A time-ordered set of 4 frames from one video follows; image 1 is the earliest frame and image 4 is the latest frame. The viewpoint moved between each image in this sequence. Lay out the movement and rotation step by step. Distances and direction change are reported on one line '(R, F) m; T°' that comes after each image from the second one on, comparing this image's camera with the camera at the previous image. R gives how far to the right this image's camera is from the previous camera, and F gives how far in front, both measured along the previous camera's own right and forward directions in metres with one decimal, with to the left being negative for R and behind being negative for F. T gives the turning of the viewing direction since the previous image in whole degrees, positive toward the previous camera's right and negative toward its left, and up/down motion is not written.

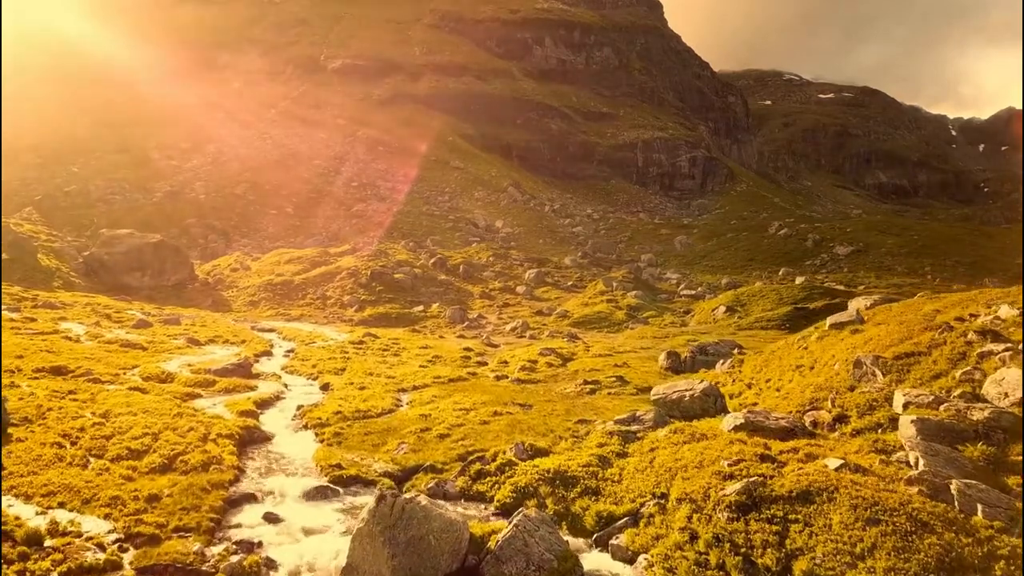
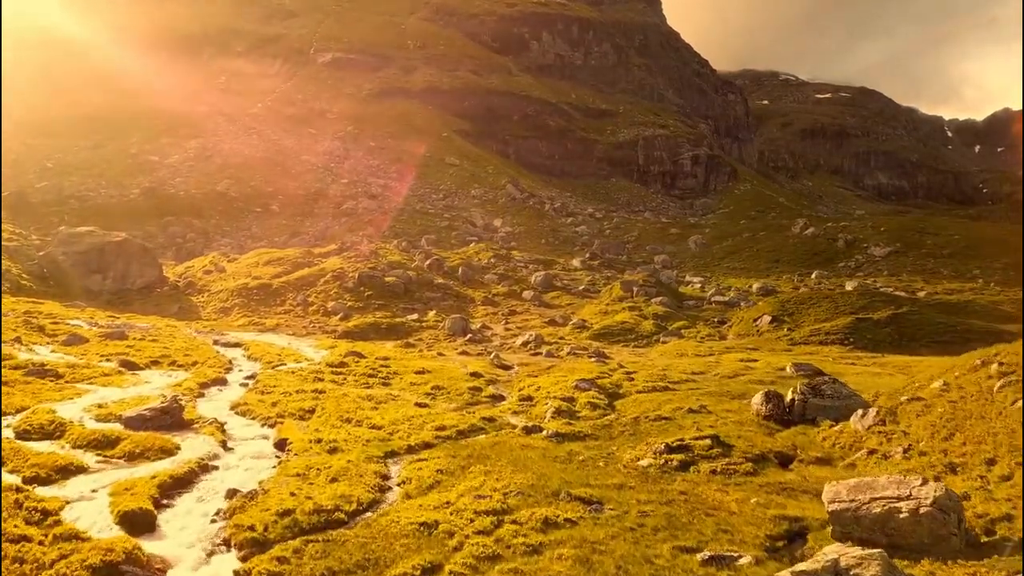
(-2.3, +14.5) m; +1°
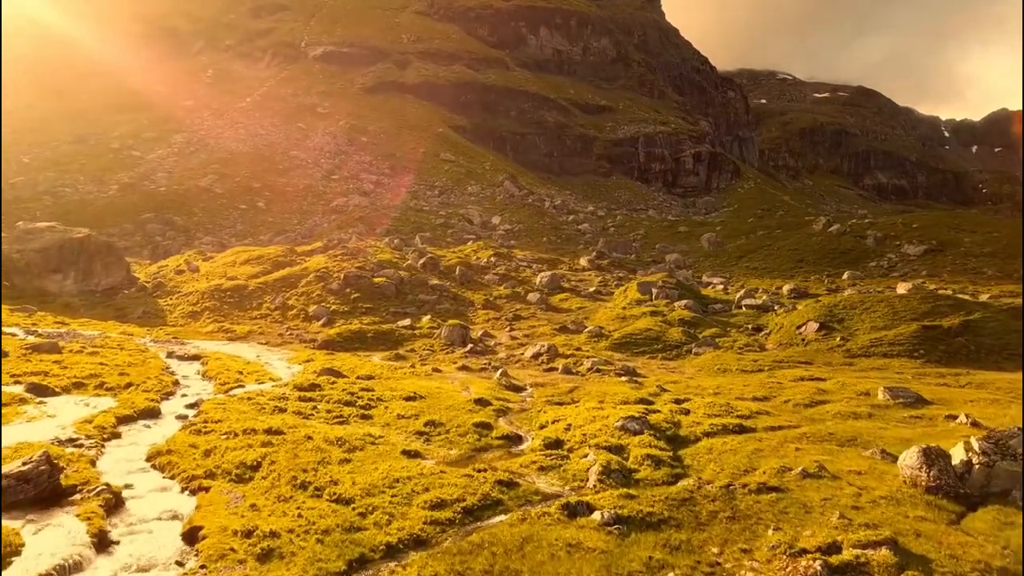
(-1.4, +11.9) m; 0°
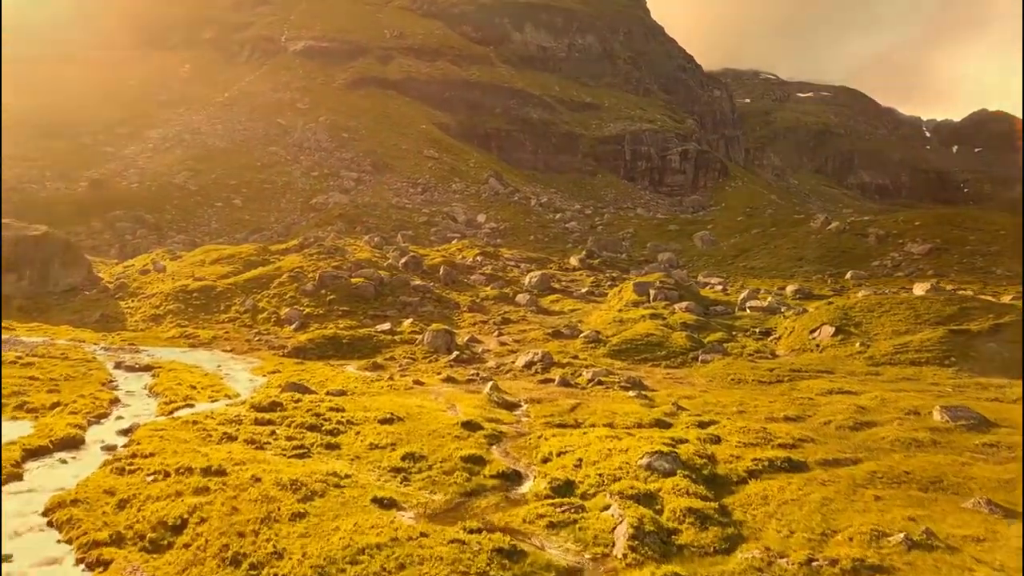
(-0.6, +6.6) m; +1°
